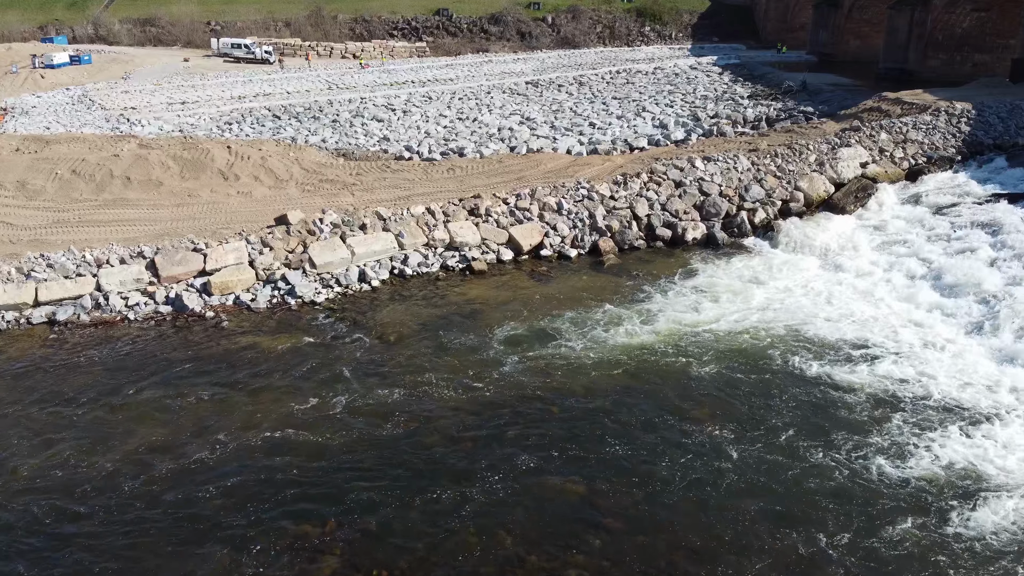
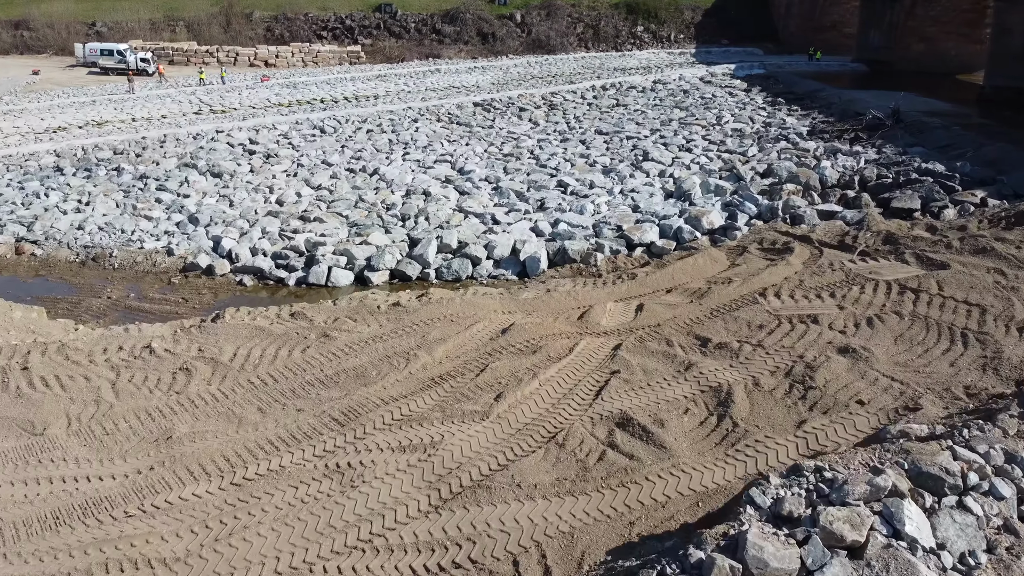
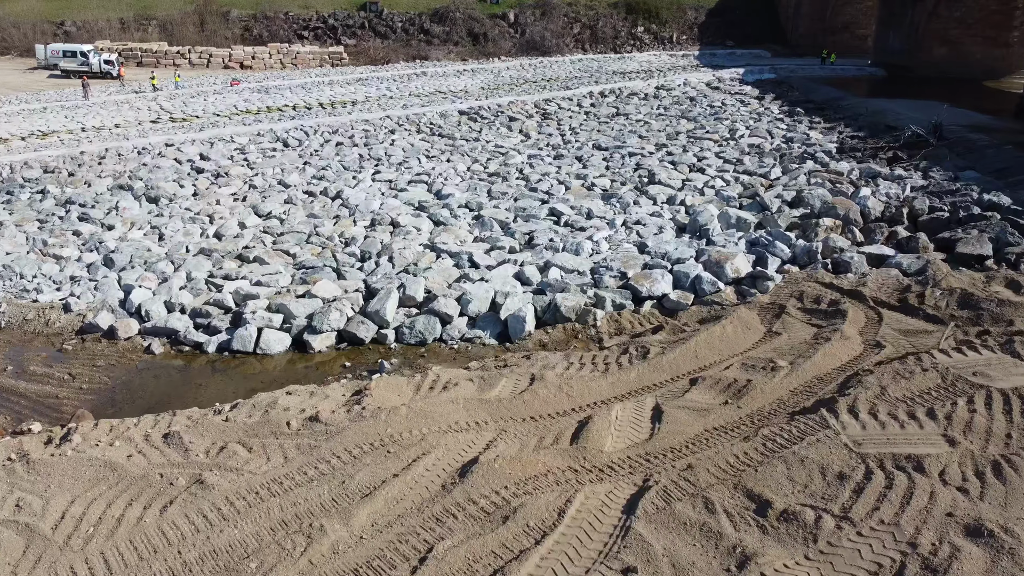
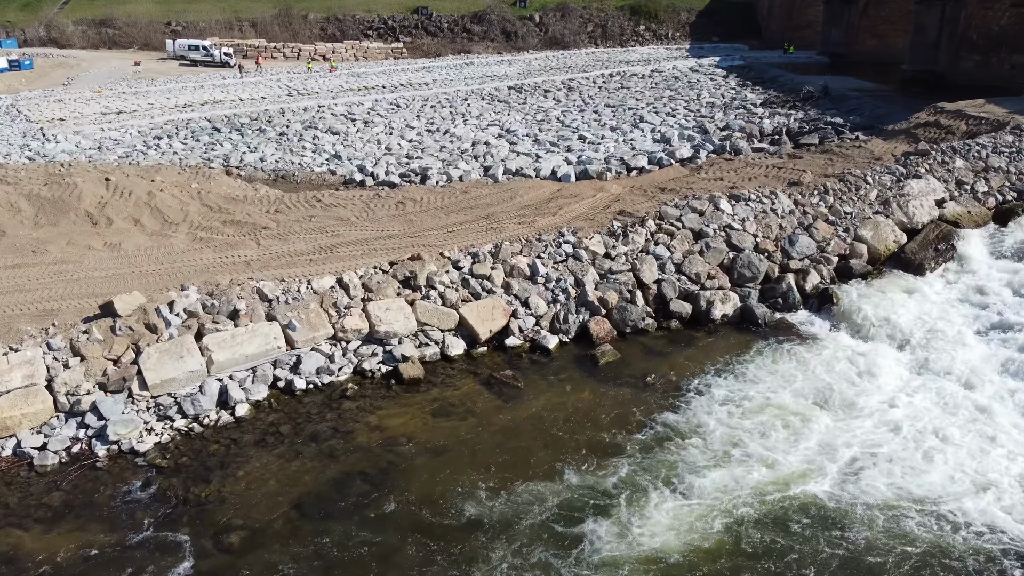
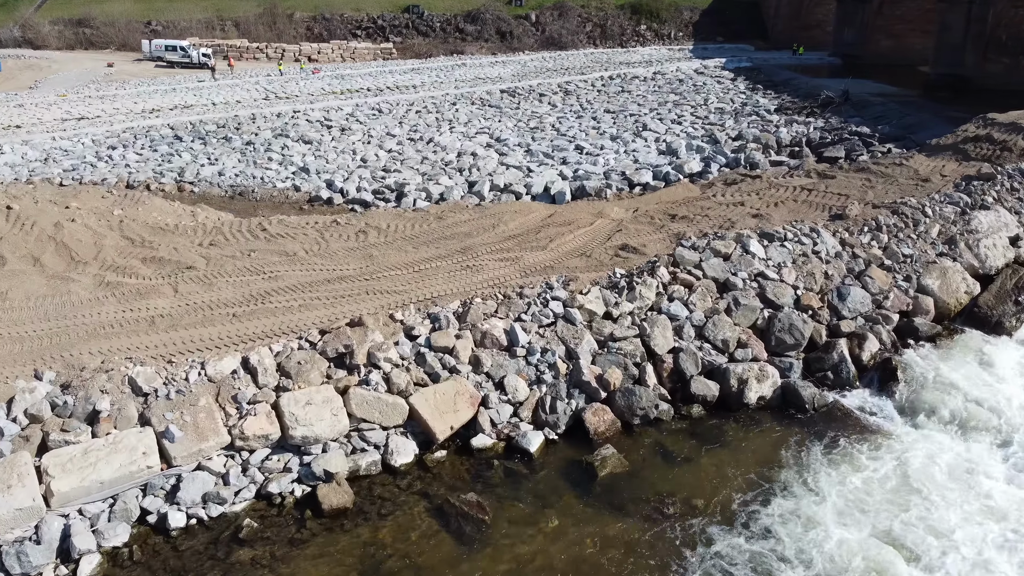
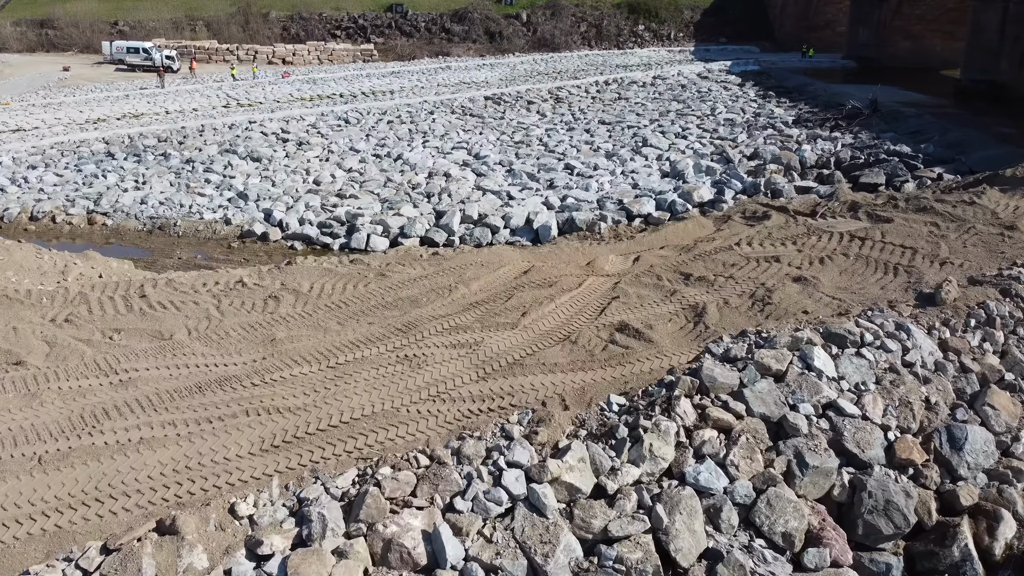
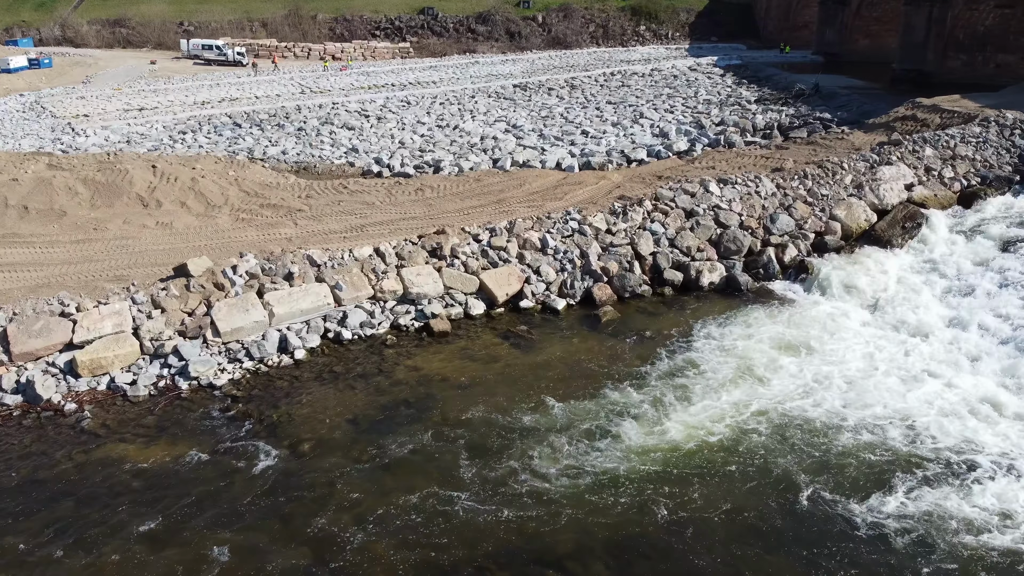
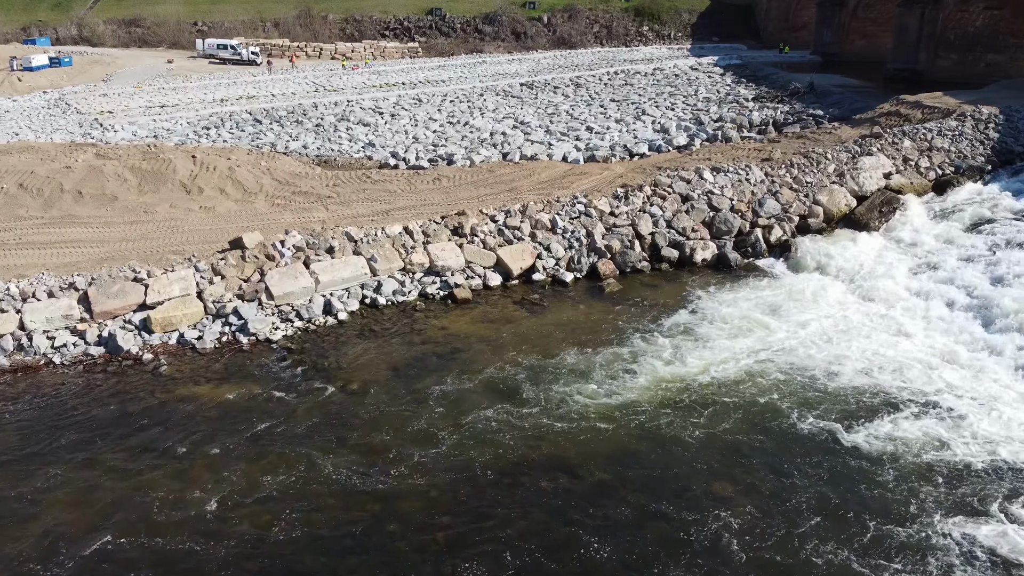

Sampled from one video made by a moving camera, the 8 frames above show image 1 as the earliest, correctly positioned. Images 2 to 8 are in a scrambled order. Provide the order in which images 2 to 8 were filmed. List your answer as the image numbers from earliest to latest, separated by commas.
8, 7, 4, 5, 6, 2, 3
